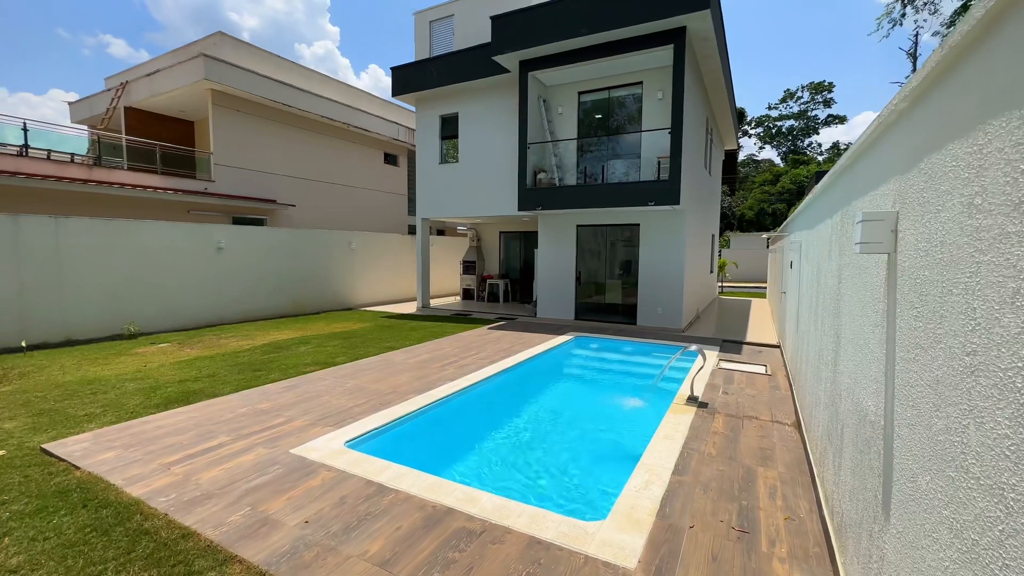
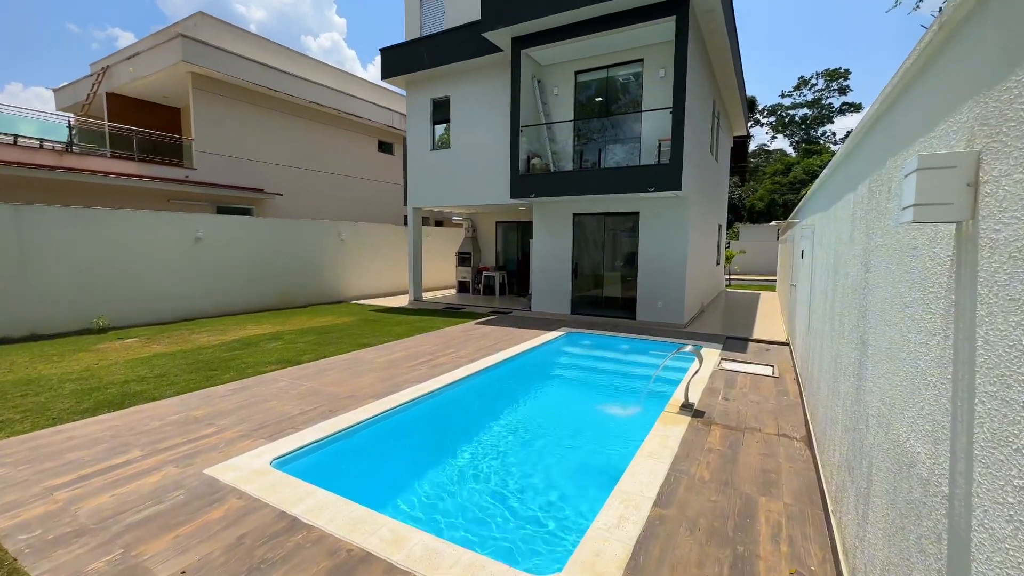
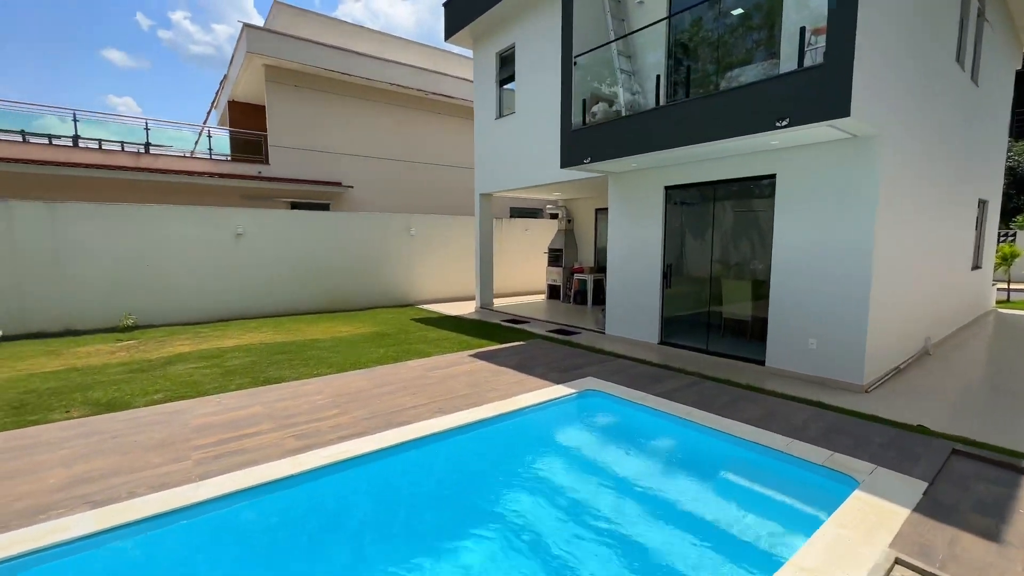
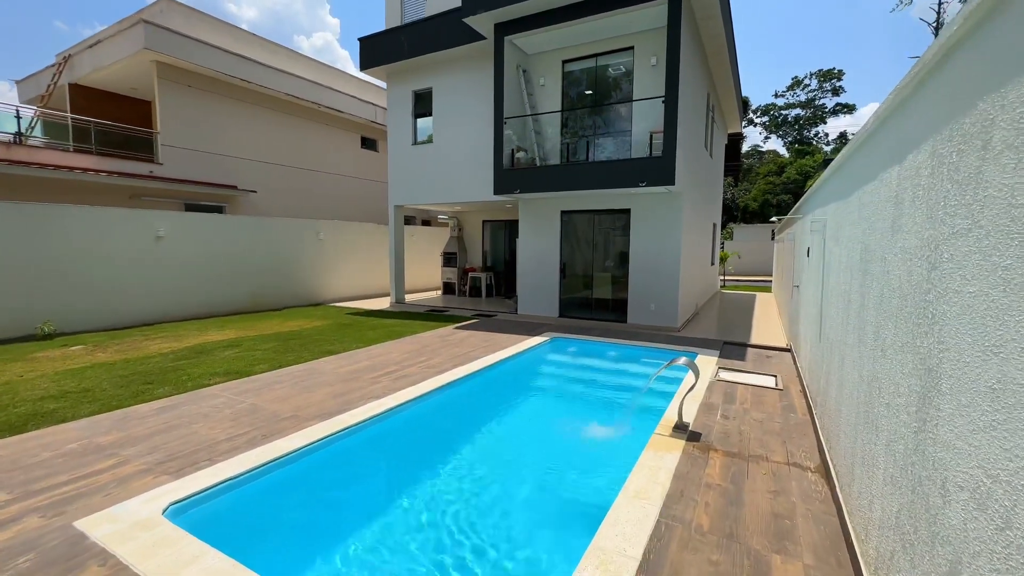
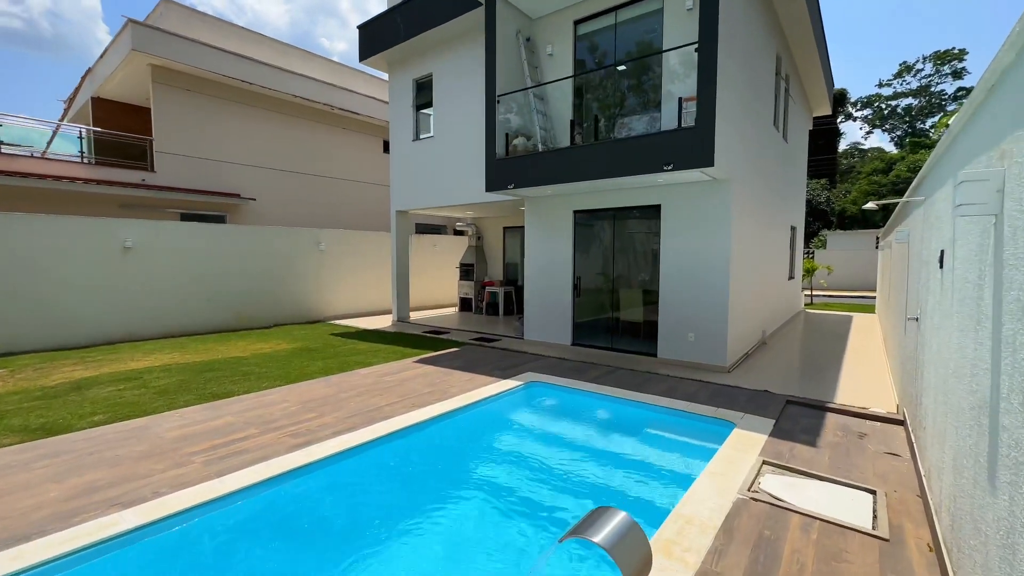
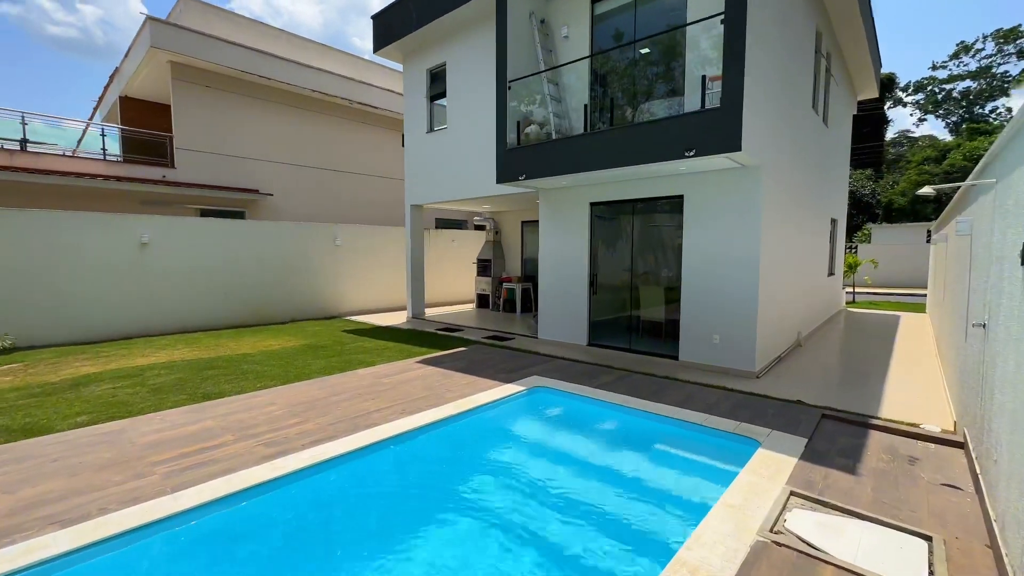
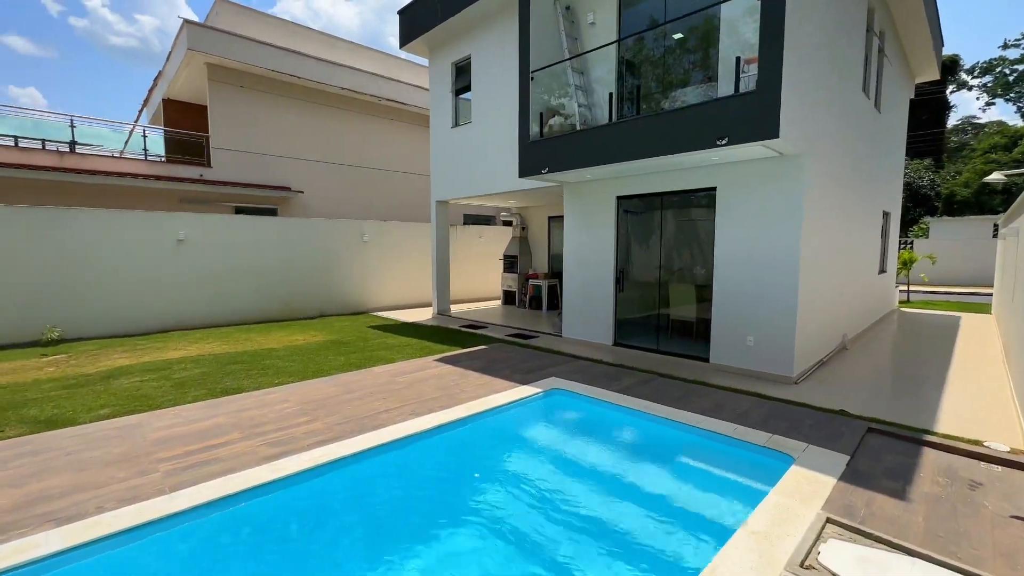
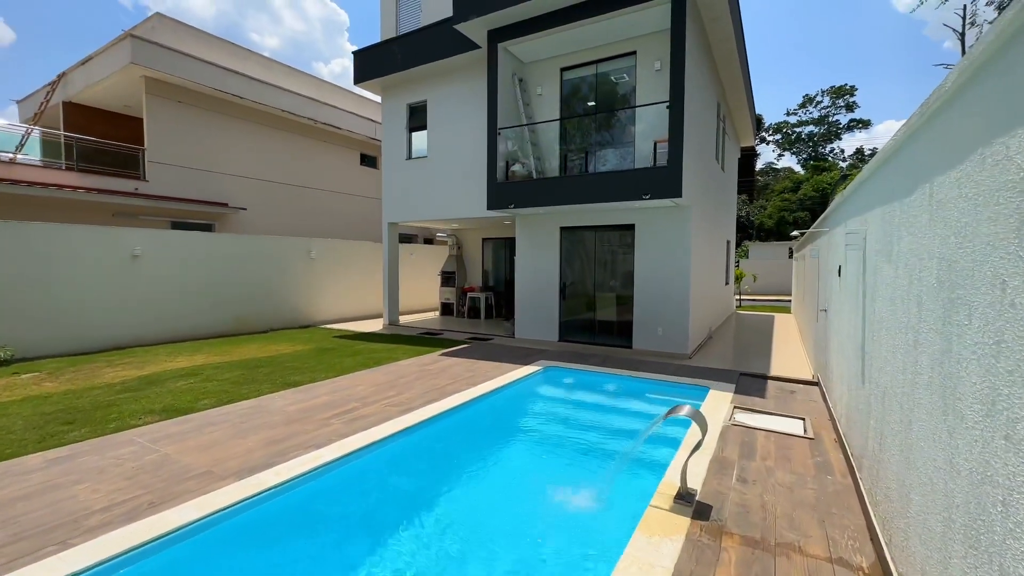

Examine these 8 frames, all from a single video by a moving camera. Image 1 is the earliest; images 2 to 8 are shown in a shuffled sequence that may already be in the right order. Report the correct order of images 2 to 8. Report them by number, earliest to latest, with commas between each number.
2, 4, 8, 5, 6, 7, 3
